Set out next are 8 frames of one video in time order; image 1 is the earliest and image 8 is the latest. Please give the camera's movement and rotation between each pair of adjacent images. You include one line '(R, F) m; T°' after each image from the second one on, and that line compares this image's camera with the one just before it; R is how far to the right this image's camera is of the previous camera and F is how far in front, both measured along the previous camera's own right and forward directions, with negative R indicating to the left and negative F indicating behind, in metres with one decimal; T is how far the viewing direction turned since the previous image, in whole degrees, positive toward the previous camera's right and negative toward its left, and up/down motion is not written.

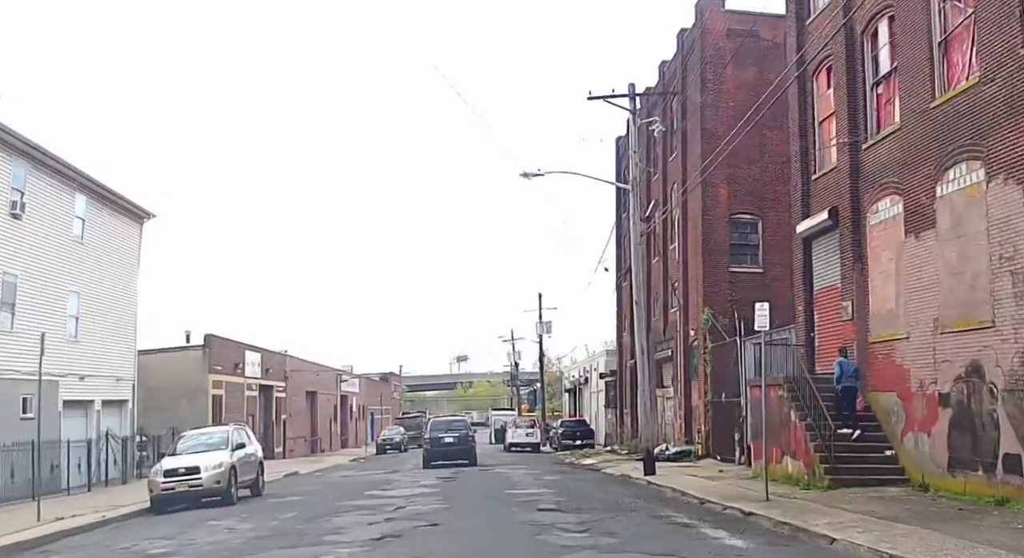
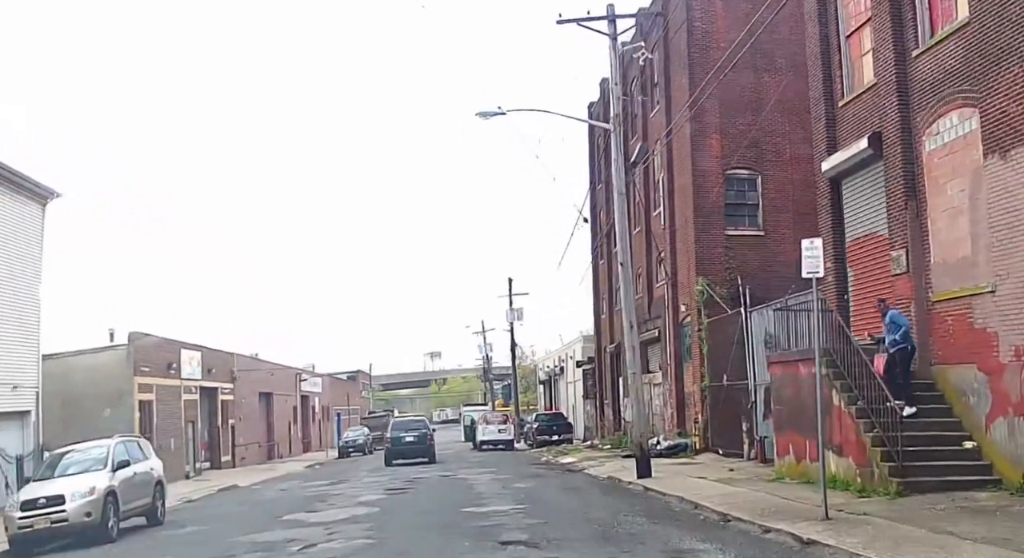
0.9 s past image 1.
(+0.2, +4.6) m; +2°
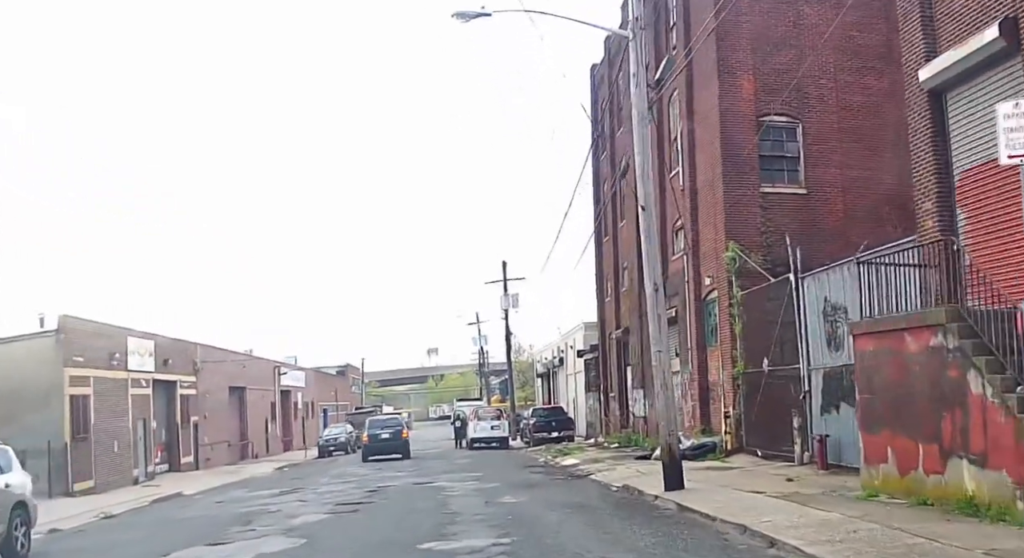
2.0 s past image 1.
(+0.1, +4.9) m; 0°
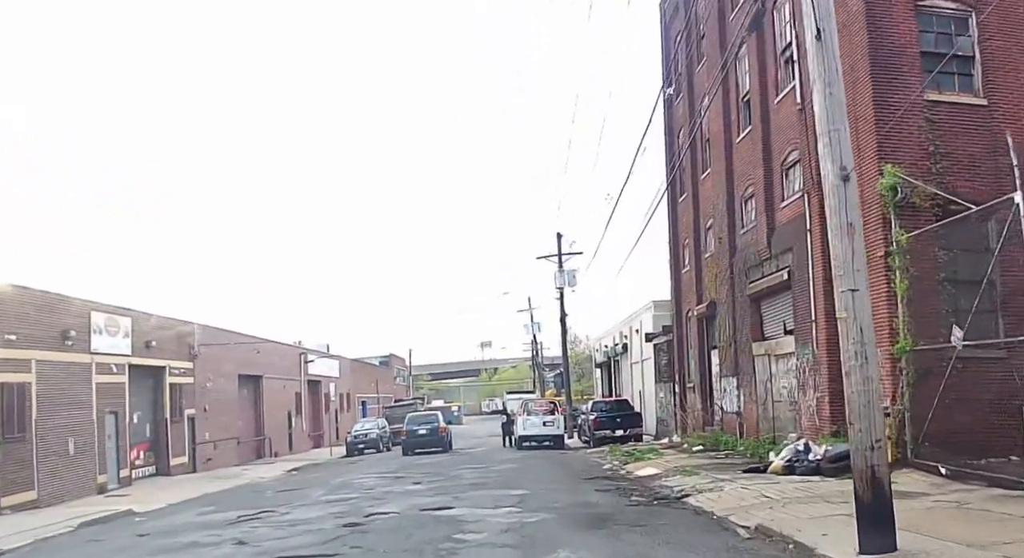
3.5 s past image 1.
(0.0, +7.3) m; -3°
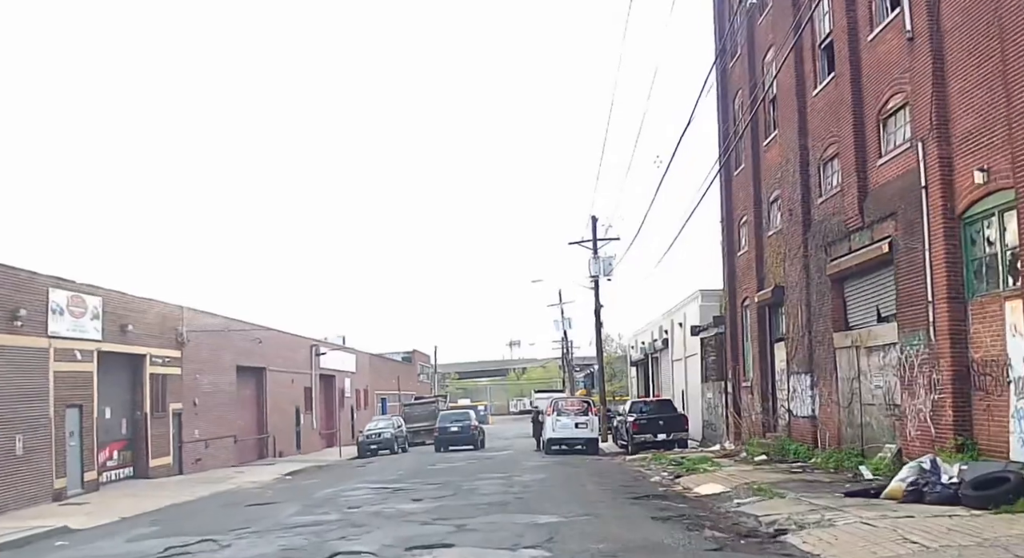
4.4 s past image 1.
(0.0, +4.4) m; -2°
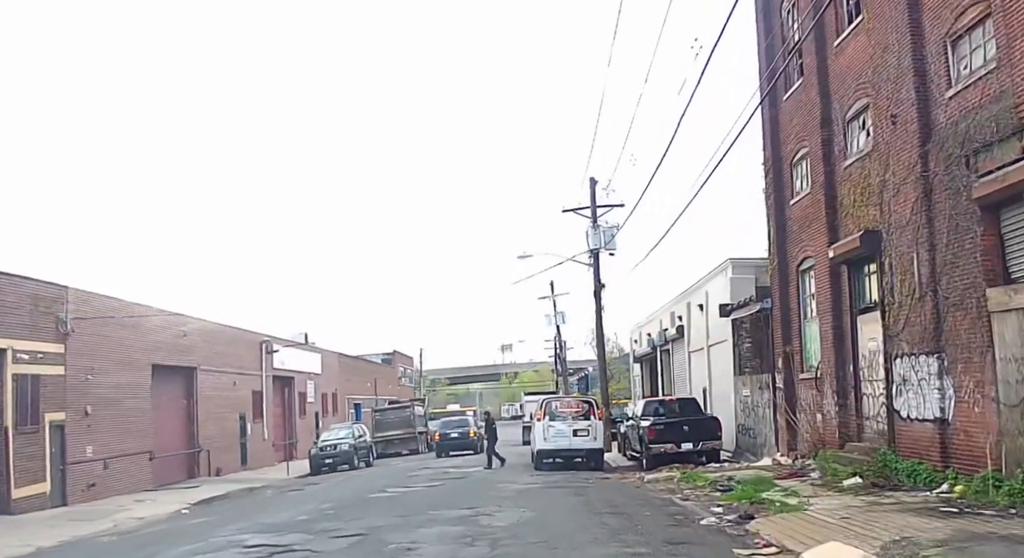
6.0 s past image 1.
(+0.2, +7.5) m; +1°
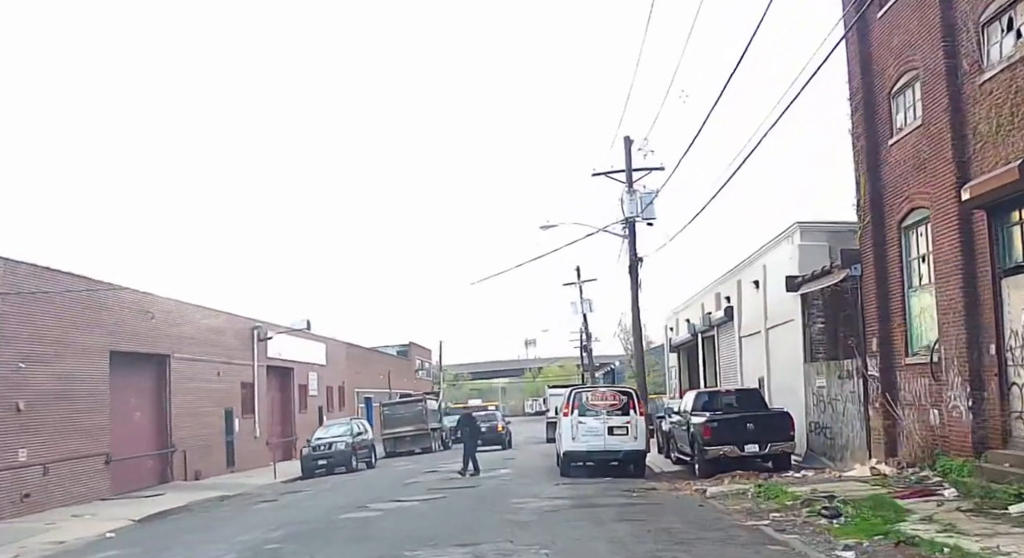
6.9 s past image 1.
(0.0, +4.9) m; -1°
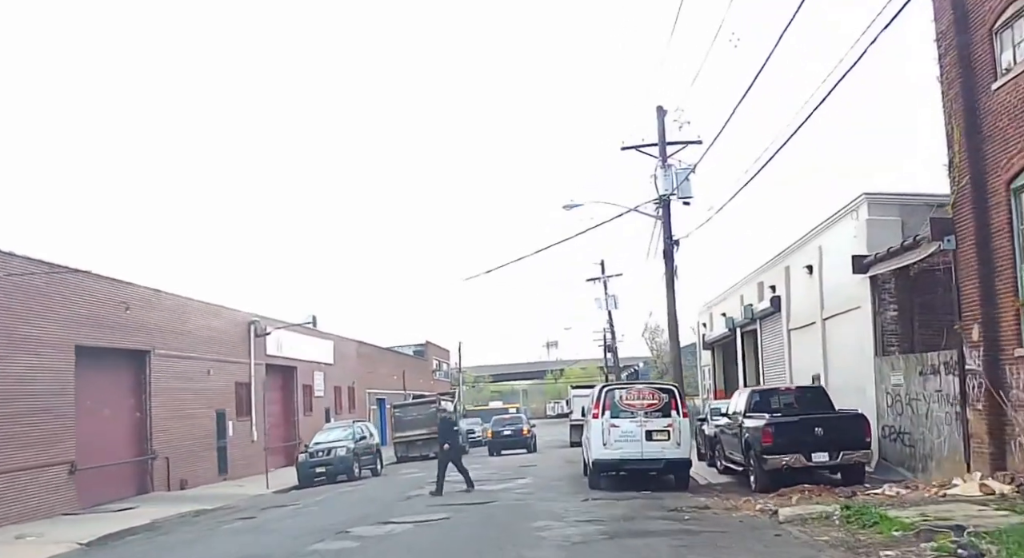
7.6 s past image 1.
(0.0, +3.3) m; -1°
